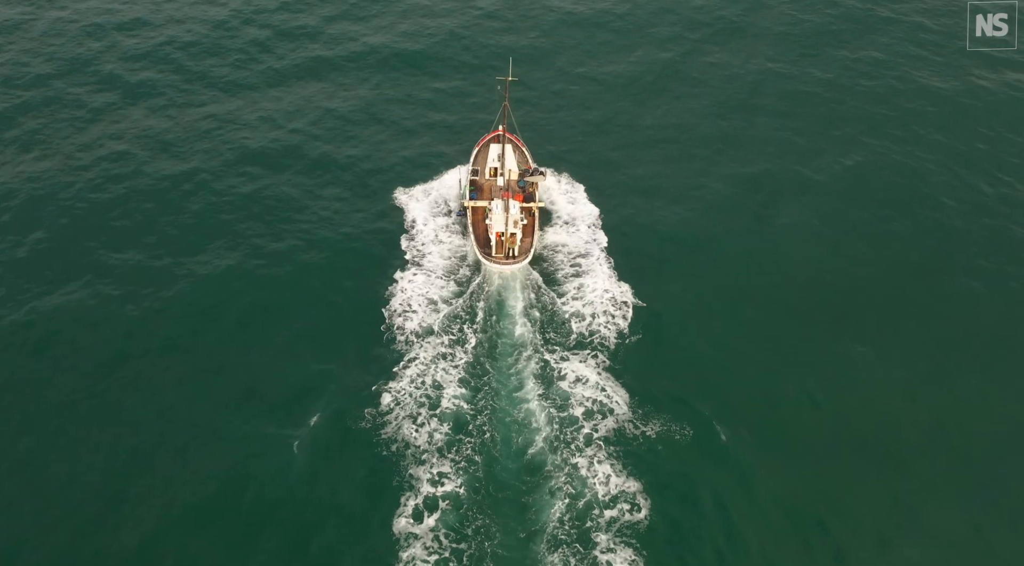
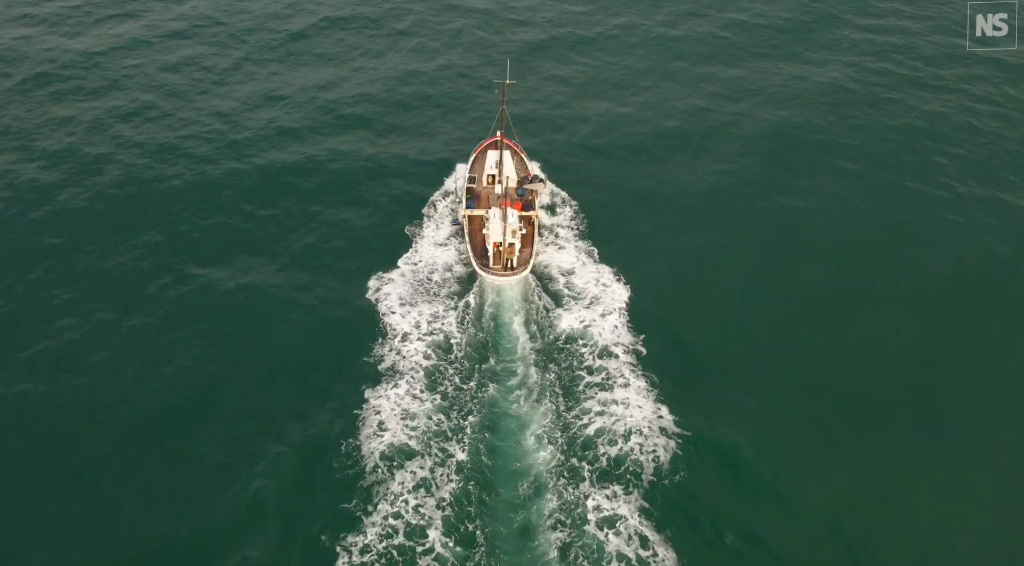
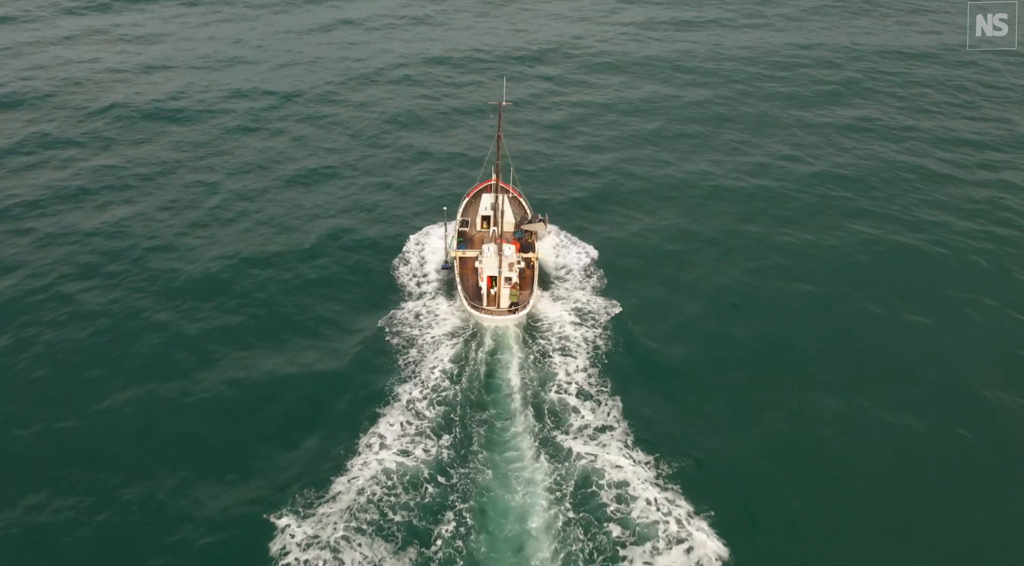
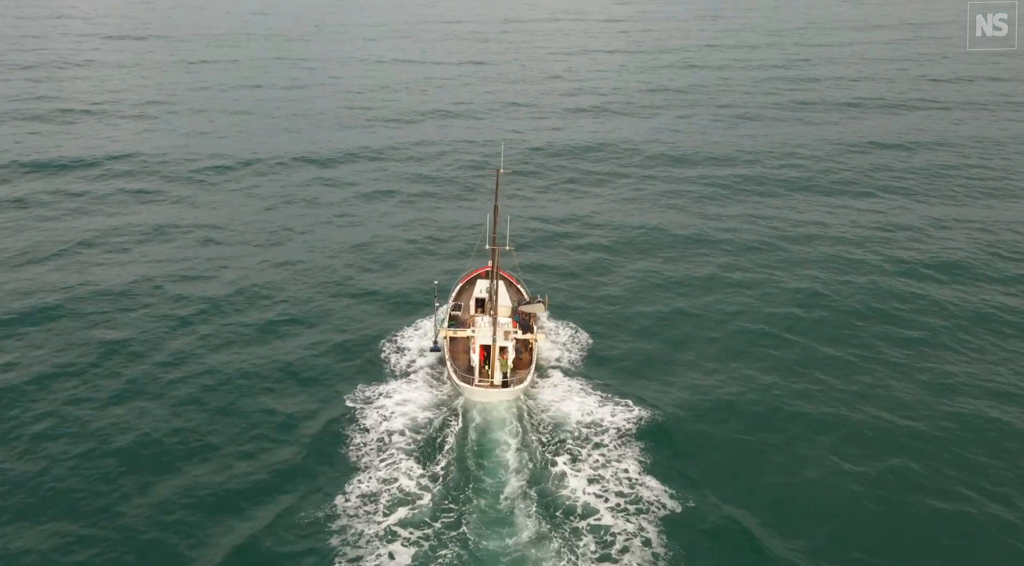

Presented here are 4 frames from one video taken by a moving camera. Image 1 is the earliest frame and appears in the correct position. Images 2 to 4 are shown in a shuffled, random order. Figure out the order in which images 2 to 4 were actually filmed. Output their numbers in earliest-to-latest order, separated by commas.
2, 3, 4
